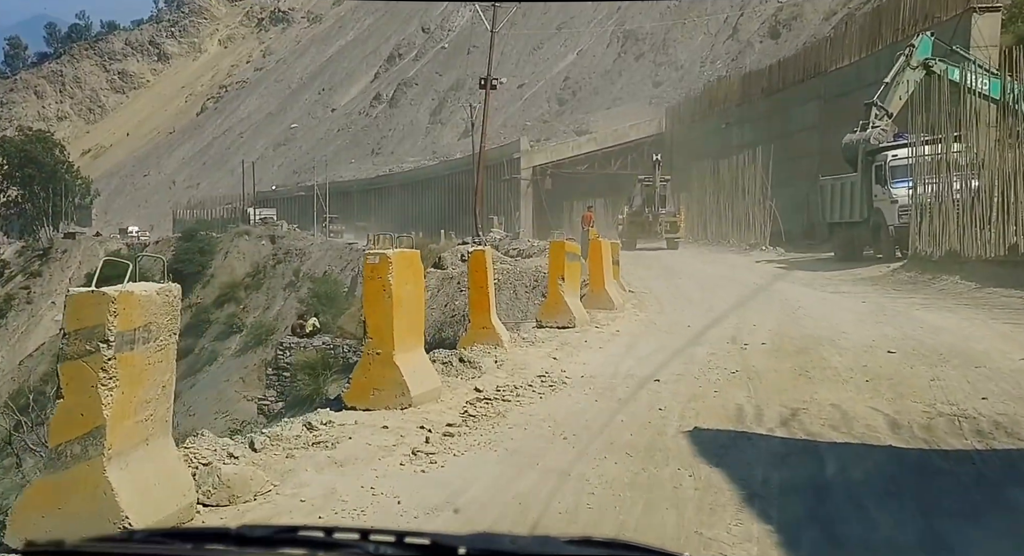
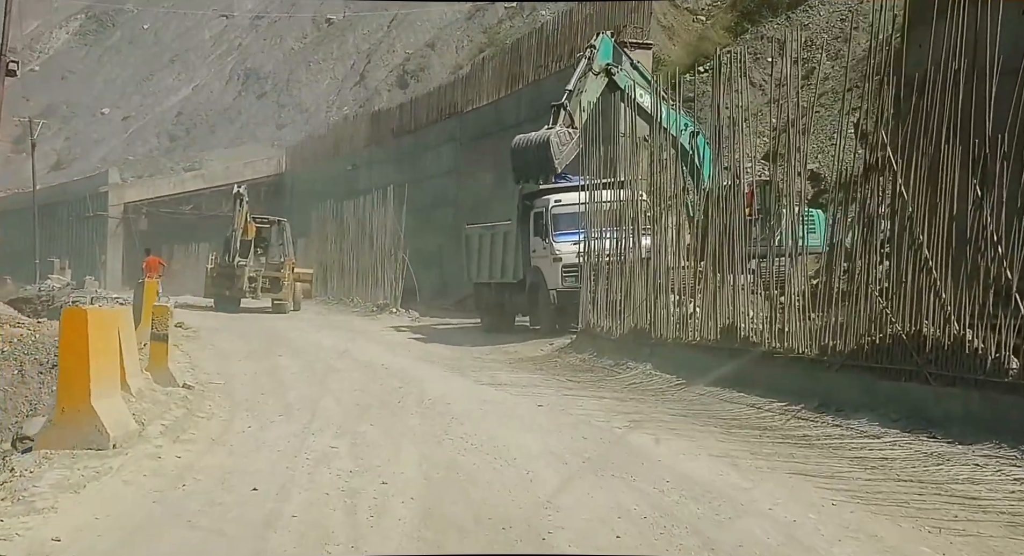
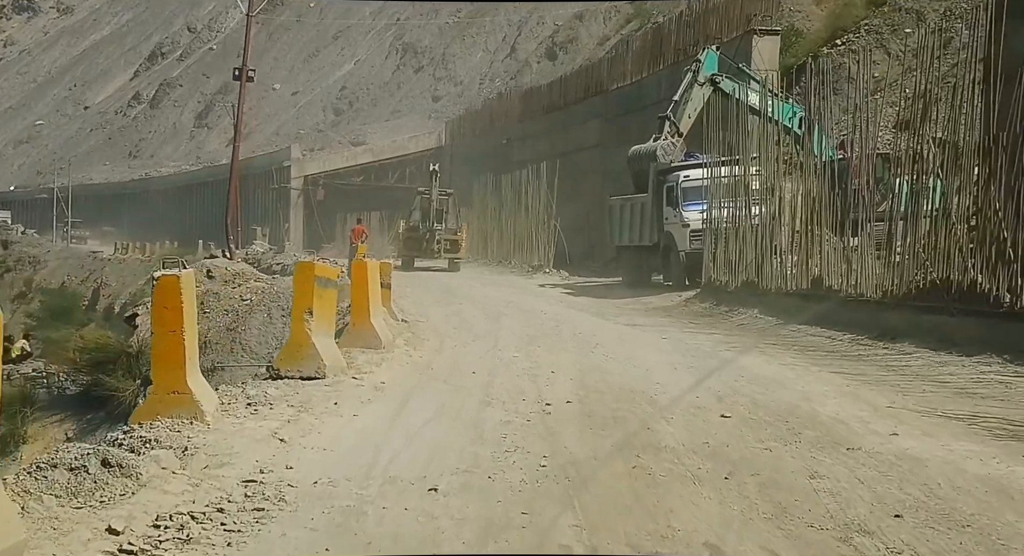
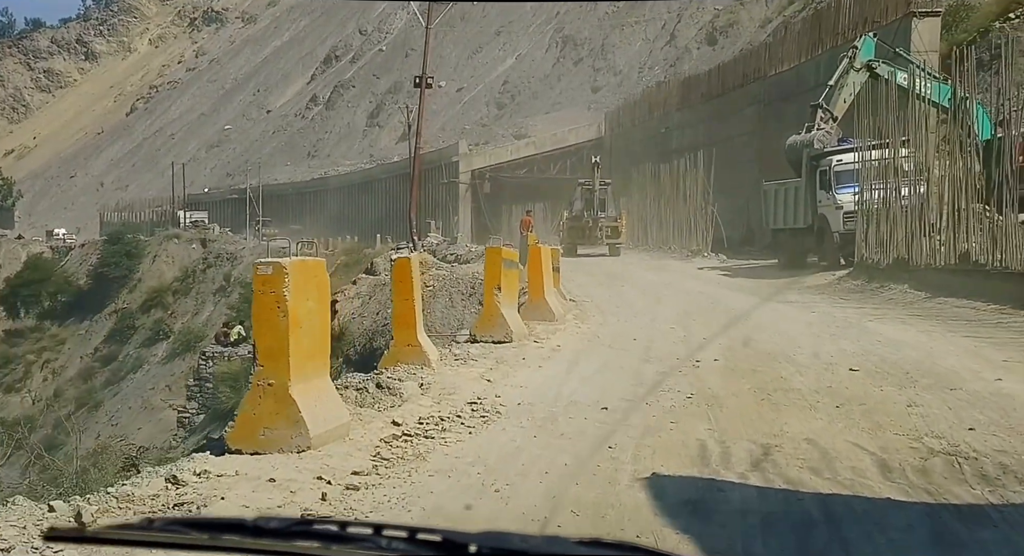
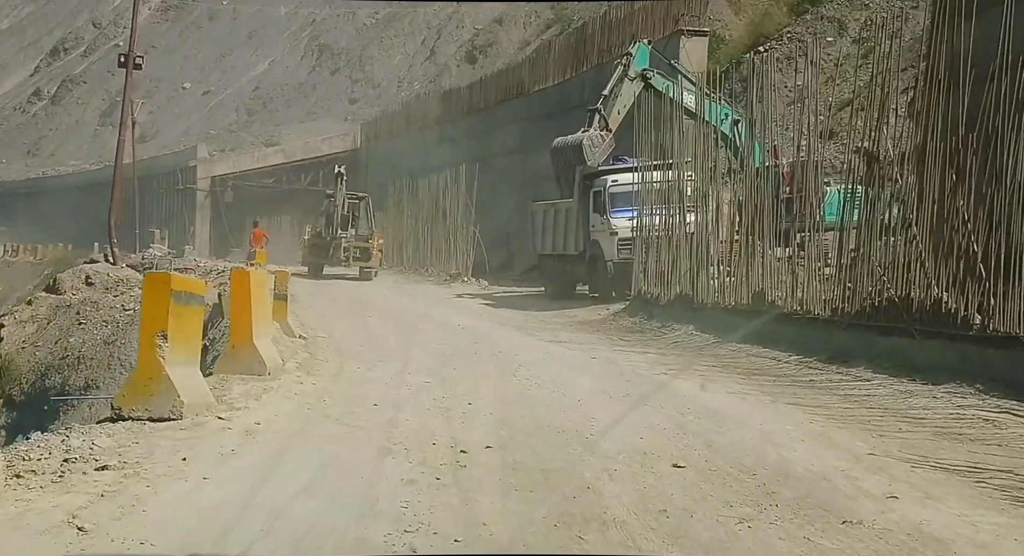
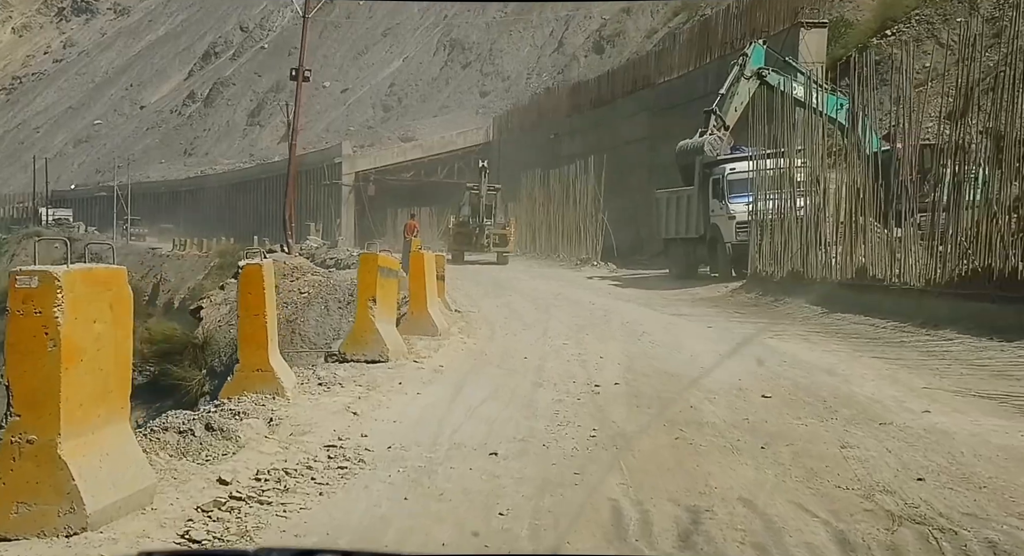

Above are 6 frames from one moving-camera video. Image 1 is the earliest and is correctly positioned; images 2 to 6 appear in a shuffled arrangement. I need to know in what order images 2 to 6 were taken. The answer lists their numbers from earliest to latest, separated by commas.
4, 6, 3, 5, 2
